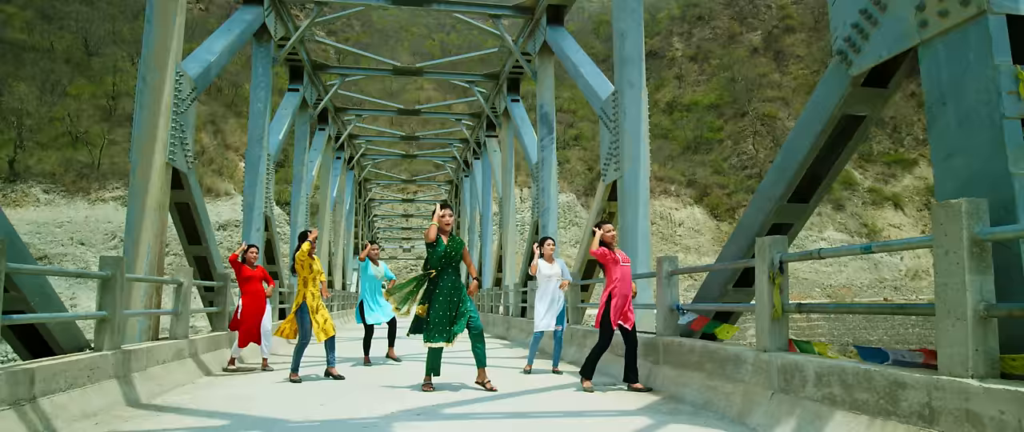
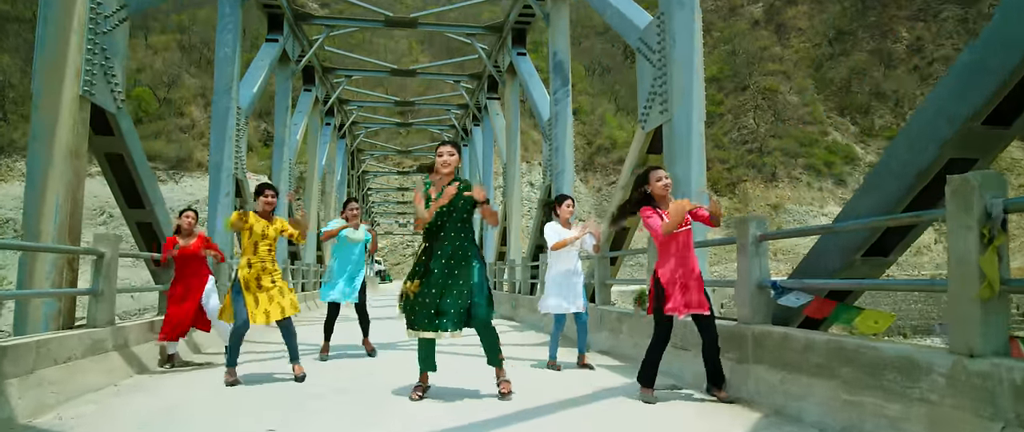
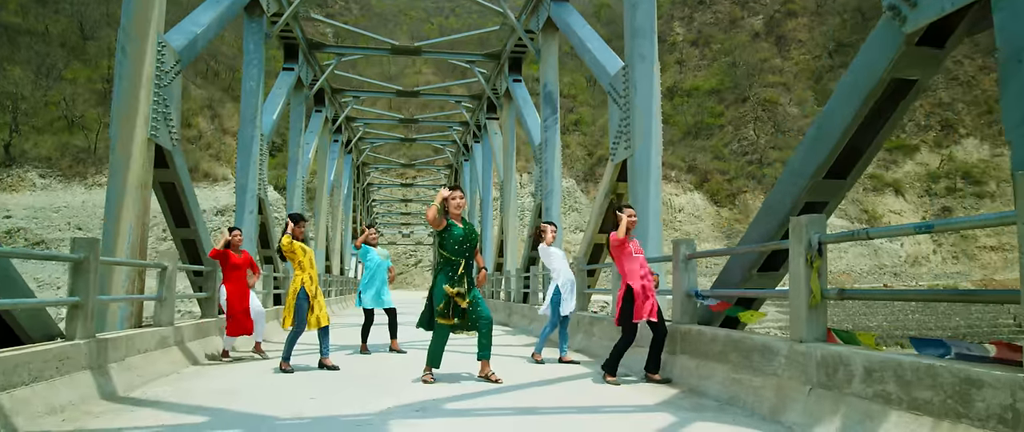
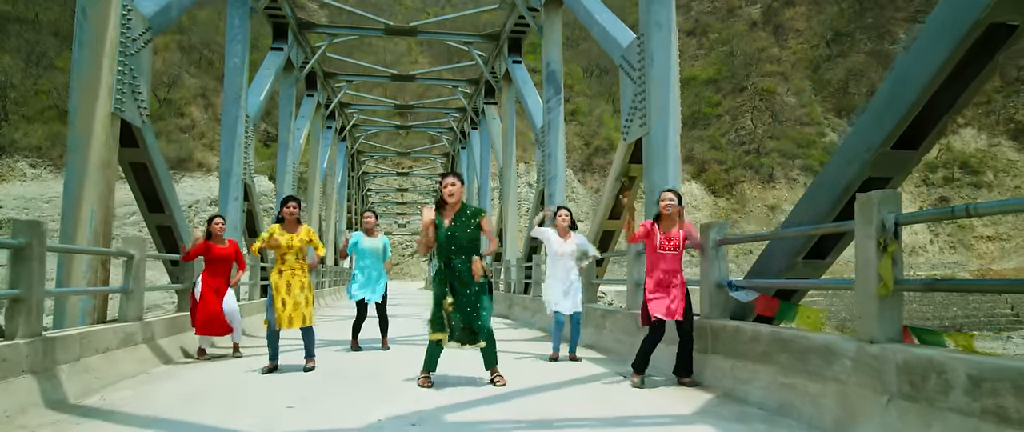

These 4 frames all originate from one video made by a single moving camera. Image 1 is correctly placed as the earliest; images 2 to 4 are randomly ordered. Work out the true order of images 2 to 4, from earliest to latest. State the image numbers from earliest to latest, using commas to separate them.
3, 4, 2
